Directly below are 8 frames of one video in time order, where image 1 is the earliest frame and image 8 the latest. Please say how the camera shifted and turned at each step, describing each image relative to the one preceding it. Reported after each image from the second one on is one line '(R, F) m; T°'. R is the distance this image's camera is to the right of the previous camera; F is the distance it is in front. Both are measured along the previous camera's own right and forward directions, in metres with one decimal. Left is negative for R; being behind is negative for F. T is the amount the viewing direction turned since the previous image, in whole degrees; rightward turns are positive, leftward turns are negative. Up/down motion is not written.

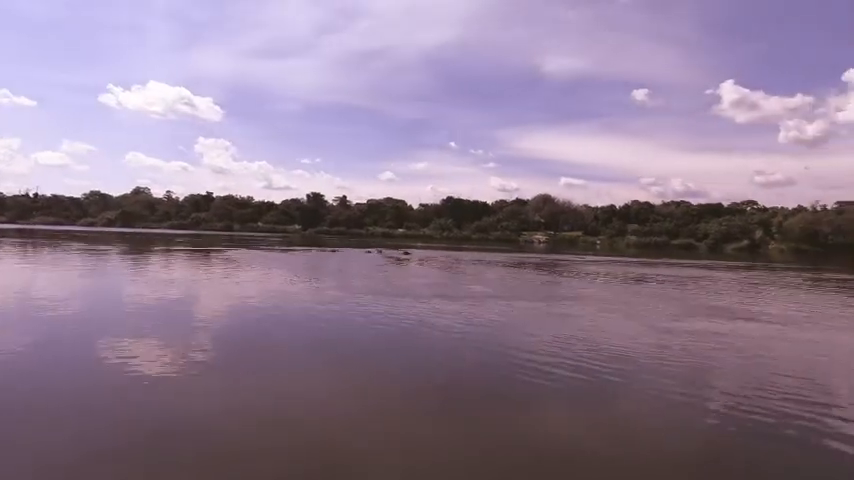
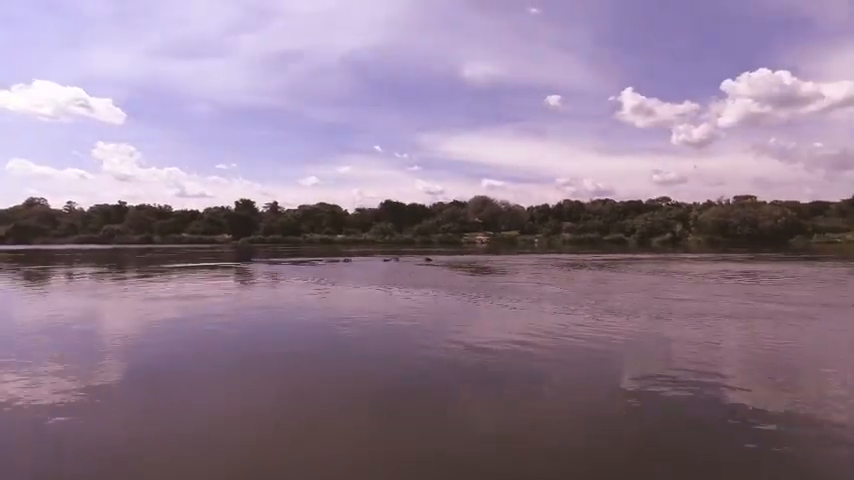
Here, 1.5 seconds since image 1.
(-1.7, +0.6) m; +9°
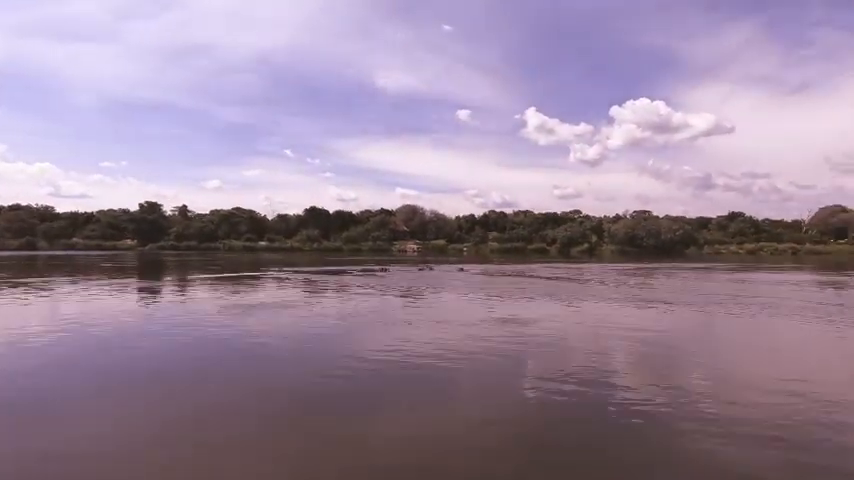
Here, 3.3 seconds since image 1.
(-2.2, +0.3) m; +11°
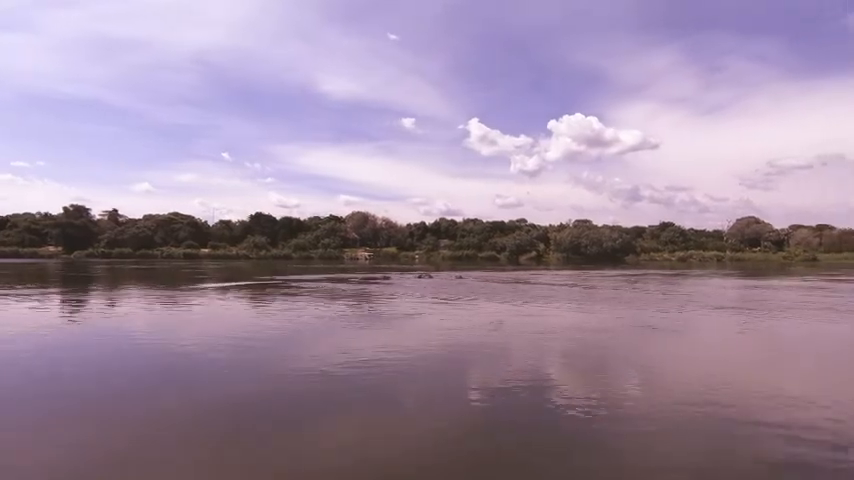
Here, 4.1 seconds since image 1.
(-0.9, -0.1) m; +7°
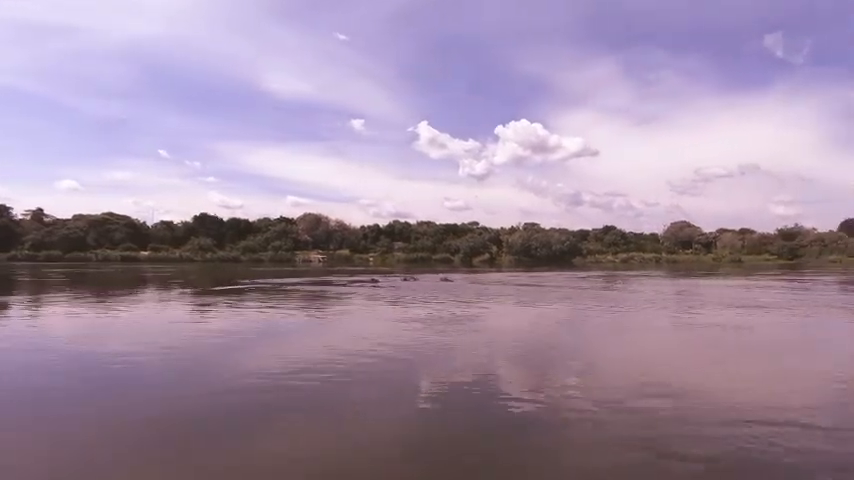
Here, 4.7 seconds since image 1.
(-0.6, -0.1) m; +6°
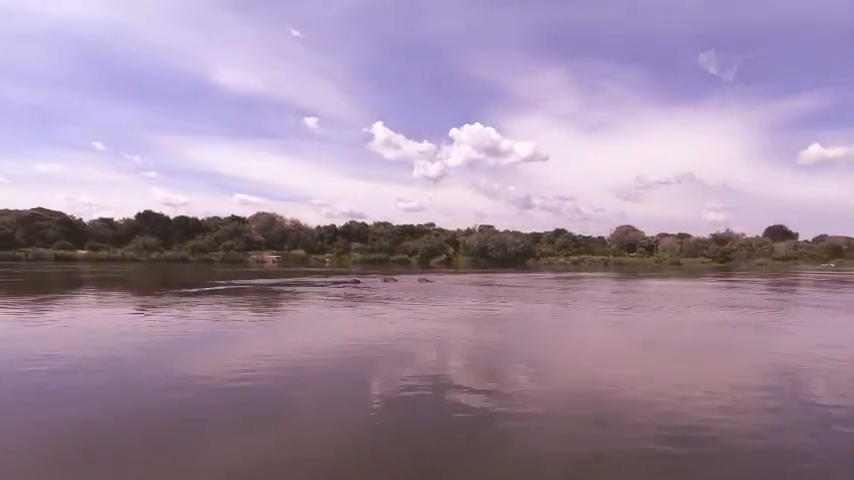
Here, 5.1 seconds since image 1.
(-0.4, -0.2) m; +6°
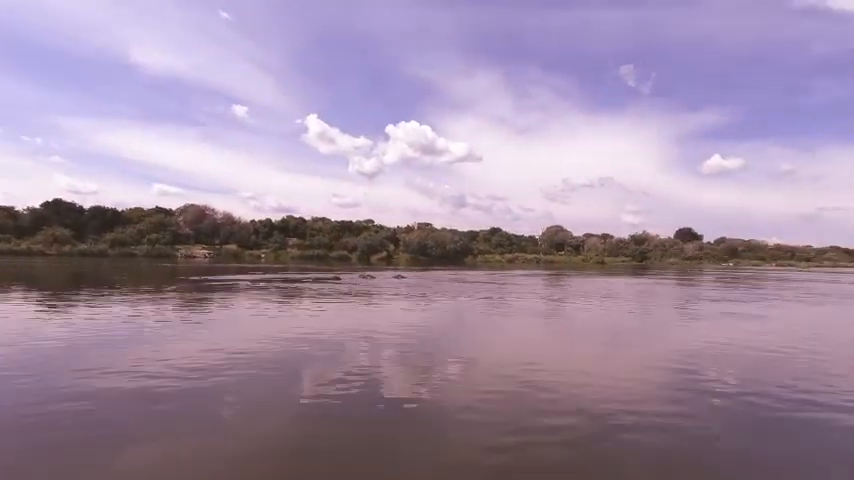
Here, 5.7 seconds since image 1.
(-0.7, -0.3) m; +8°
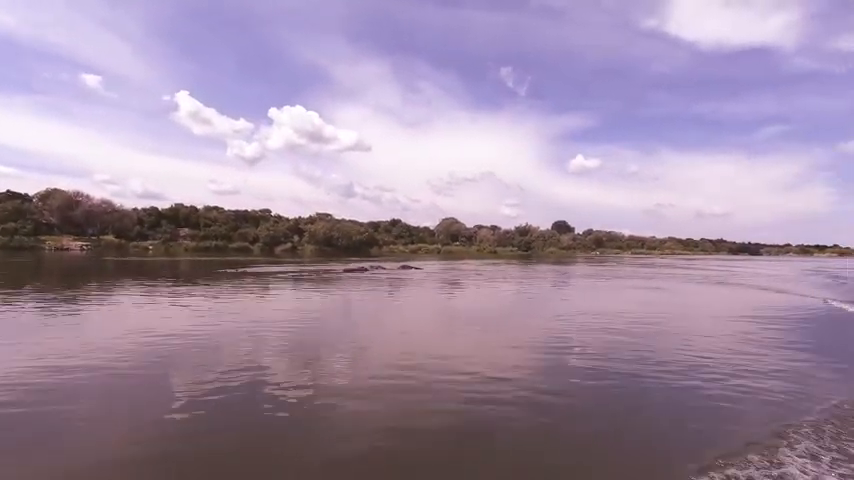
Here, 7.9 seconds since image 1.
(-2.1, -1.3) m; +14°
